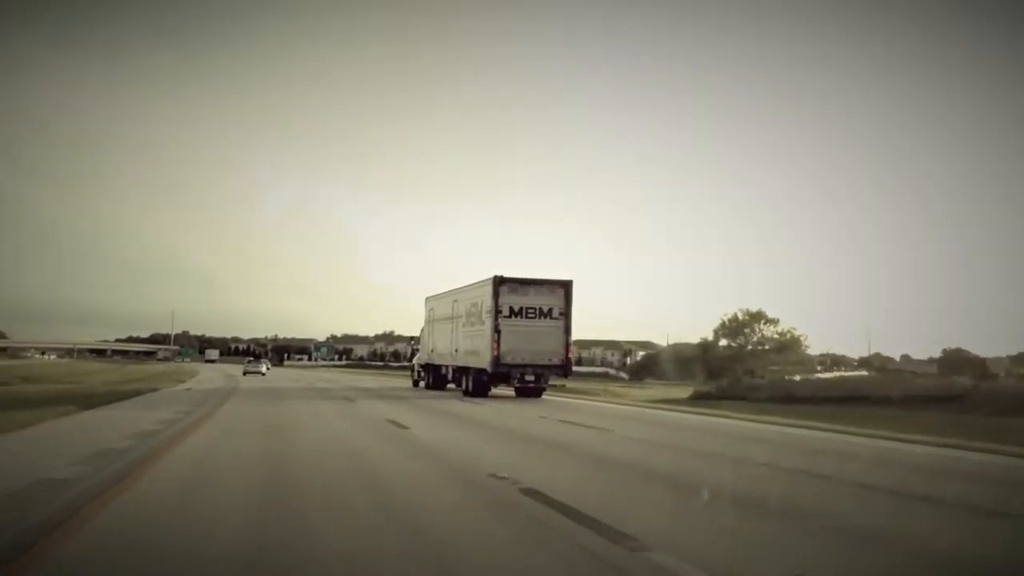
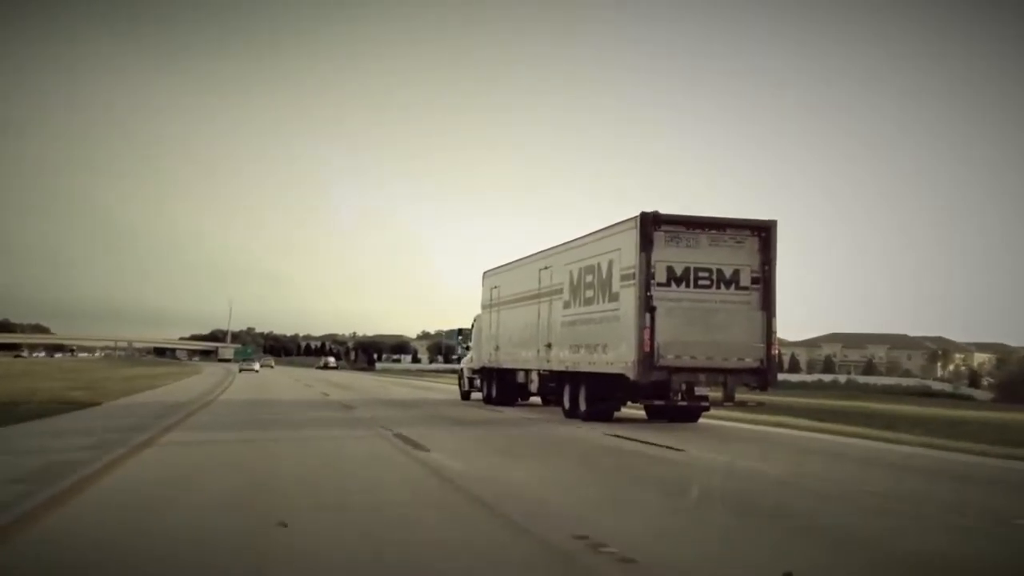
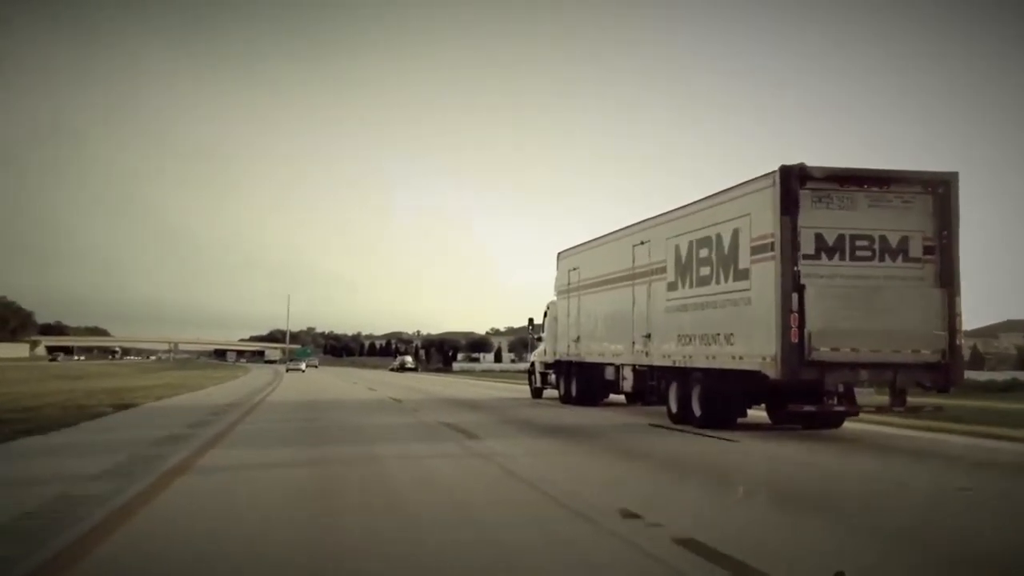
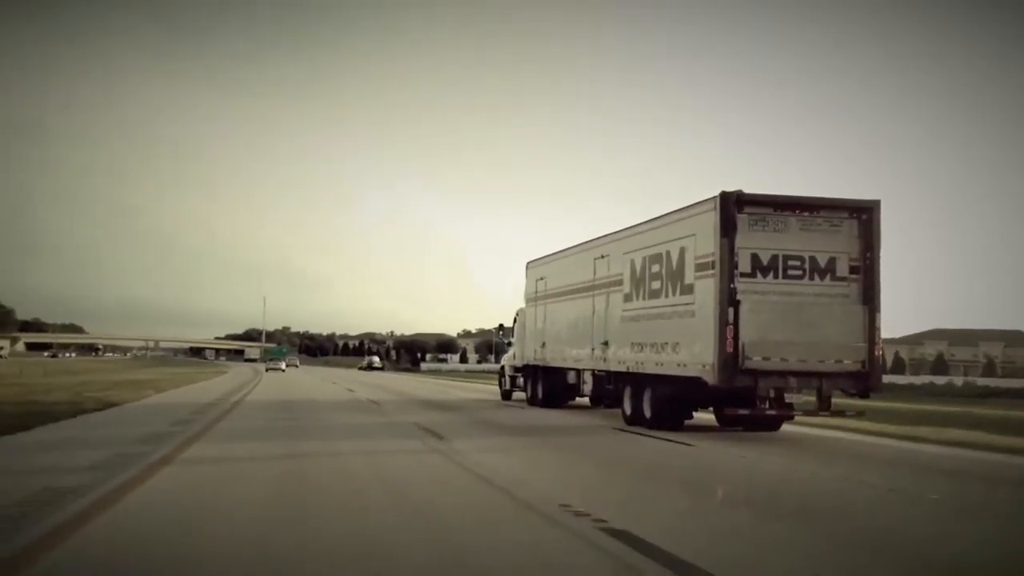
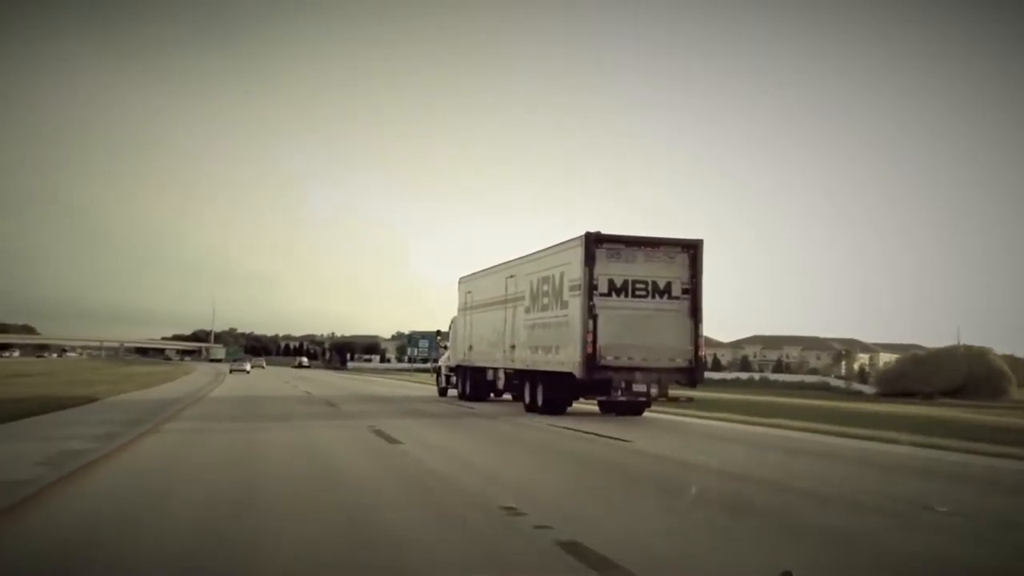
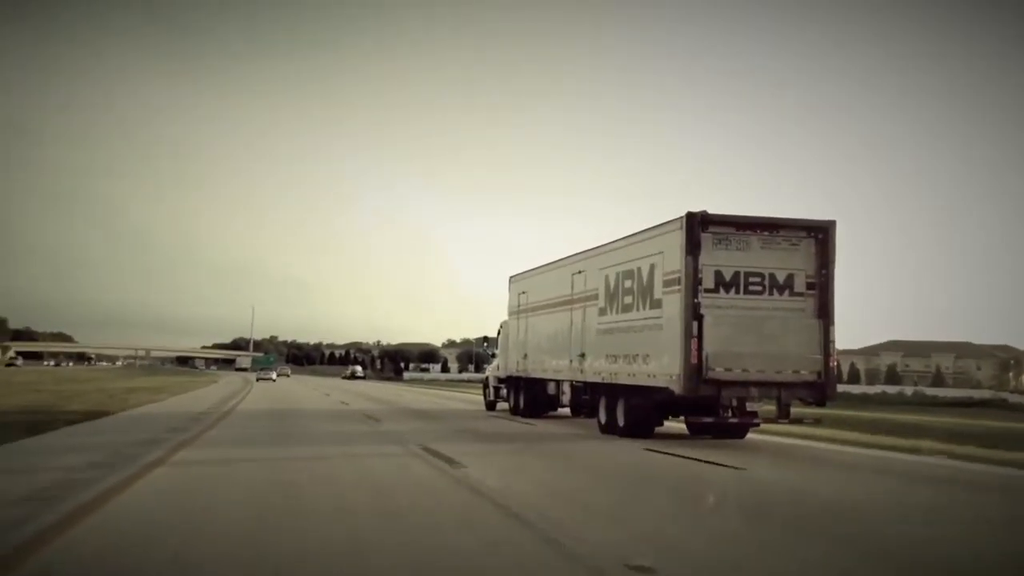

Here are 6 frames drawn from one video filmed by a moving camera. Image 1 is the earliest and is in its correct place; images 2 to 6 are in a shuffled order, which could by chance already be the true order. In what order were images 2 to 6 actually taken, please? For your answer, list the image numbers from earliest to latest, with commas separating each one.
5, 2, 6, 4, 3
